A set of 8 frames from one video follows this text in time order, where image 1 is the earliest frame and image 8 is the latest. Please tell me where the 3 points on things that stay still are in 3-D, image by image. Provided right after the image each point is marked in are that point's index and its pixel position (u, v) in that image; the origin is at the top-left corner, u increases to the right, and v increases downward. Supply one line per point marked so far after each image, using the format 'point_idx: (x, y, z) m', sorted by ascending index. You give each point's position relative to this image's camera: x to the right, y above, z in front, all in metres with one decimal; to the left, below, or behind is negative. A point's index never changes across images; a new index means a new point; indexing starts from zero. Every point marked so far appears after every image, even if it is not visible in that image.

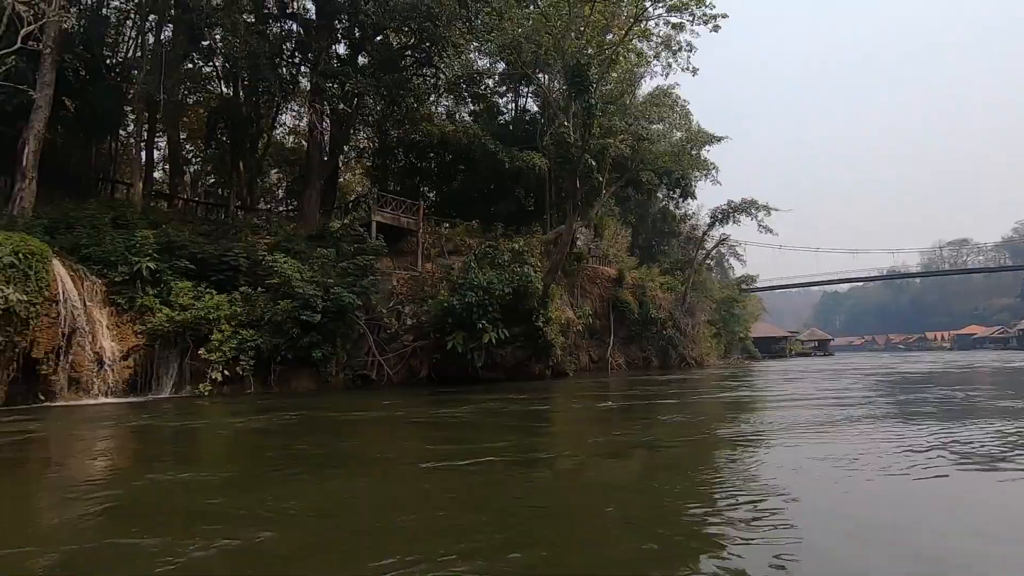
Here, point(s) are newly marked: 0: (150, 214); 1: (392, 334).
0: (-11.1, +2.3, +16.7) m
1: (-3.7, -1.4, +16.4) m
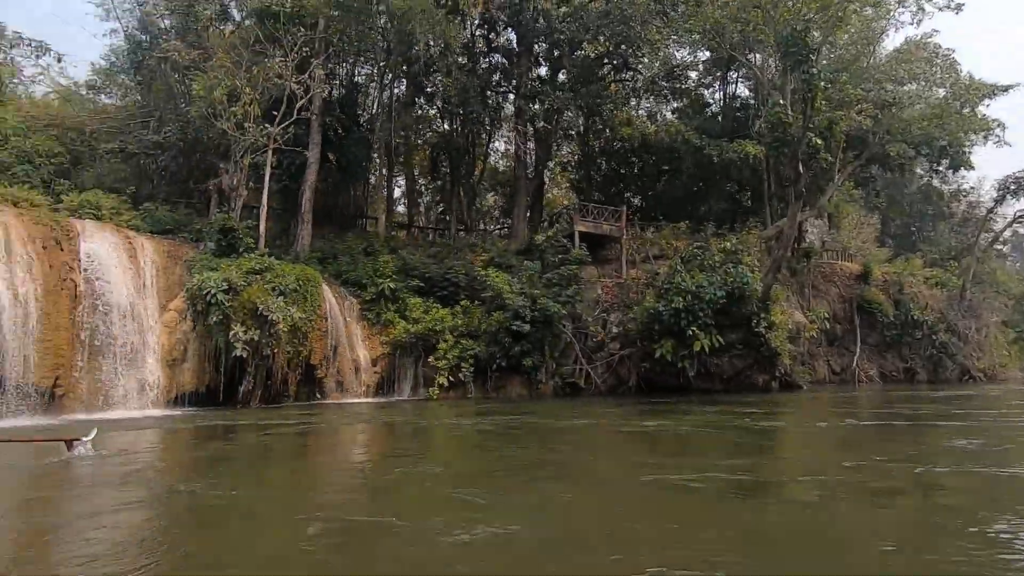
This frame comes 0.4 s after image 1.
0: (-4.3, +1.7, +19.5) m
1: (+2.6, -1.7, +16.4) m
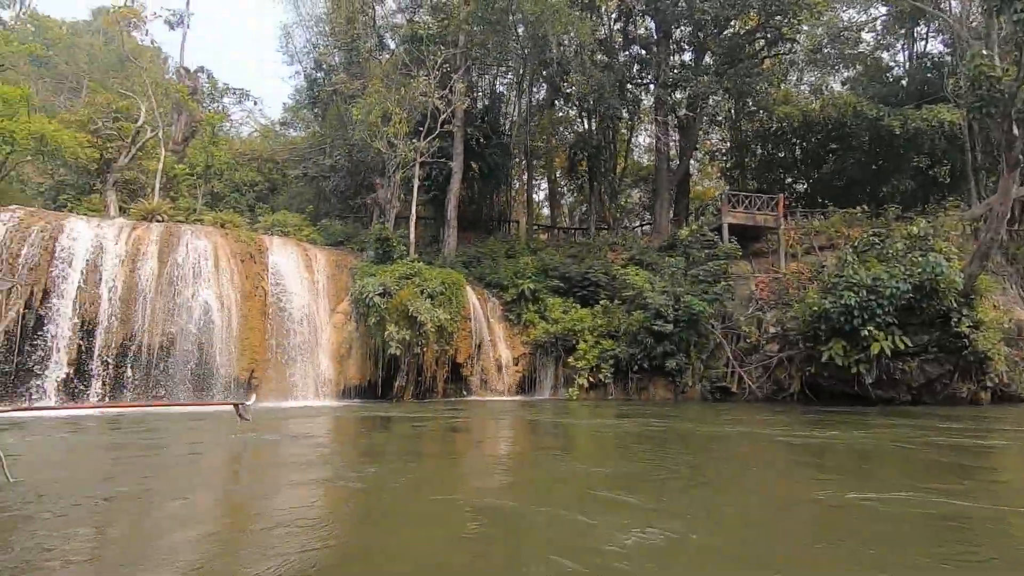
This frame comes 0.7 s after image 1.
0: (+0.8, +1.7, +19.9) m
1: (+6.7, -1.6, +15.0) m
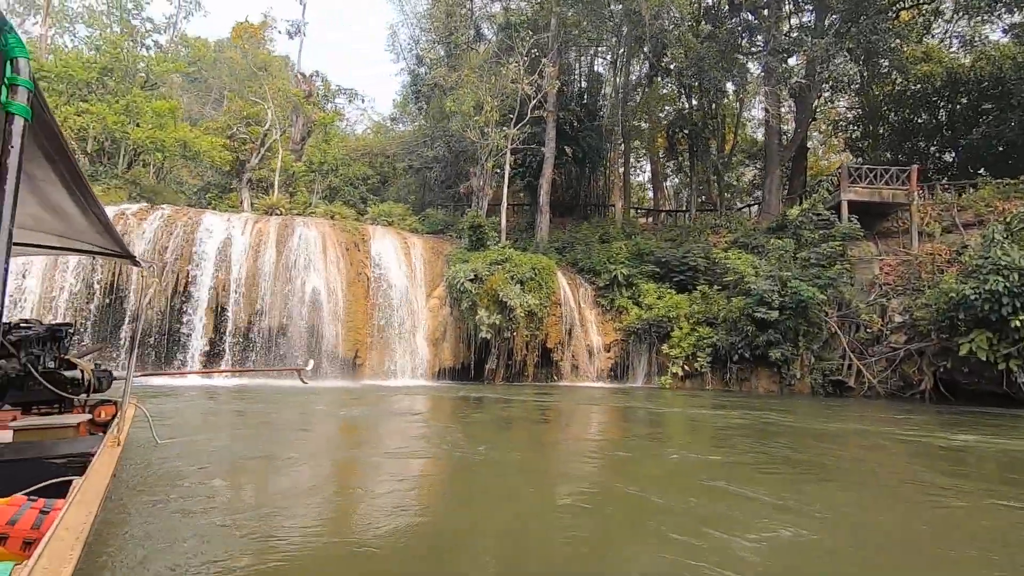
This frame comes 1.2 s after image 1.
0: (+4.2, +2.2, +19.4) m
1: (+9.0, -1.2, +13.5) m
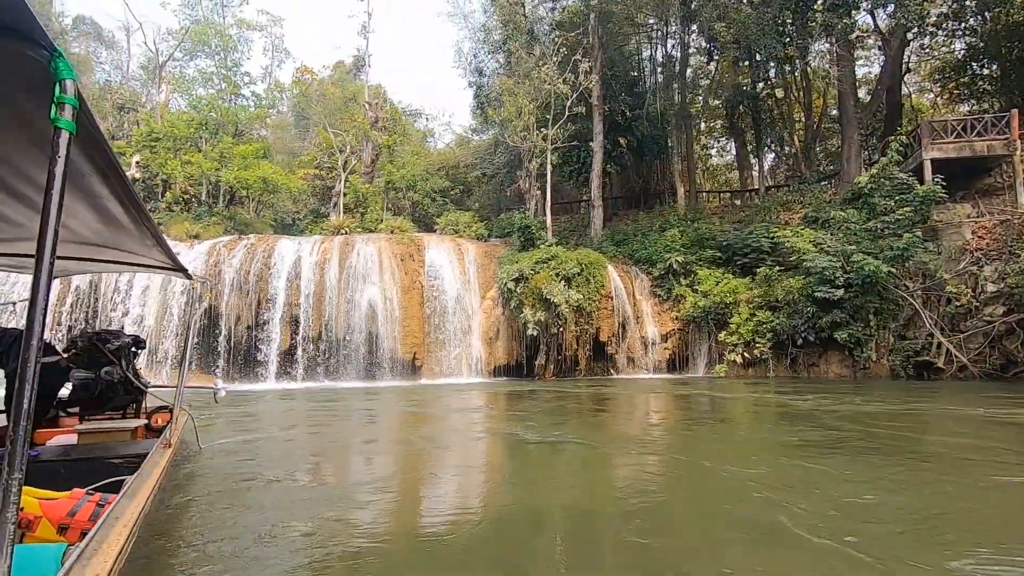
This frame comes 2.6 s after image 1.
0: (+6.3, +2.6, +18.7) m
1: (+10.0, -0.4, +11.9) m
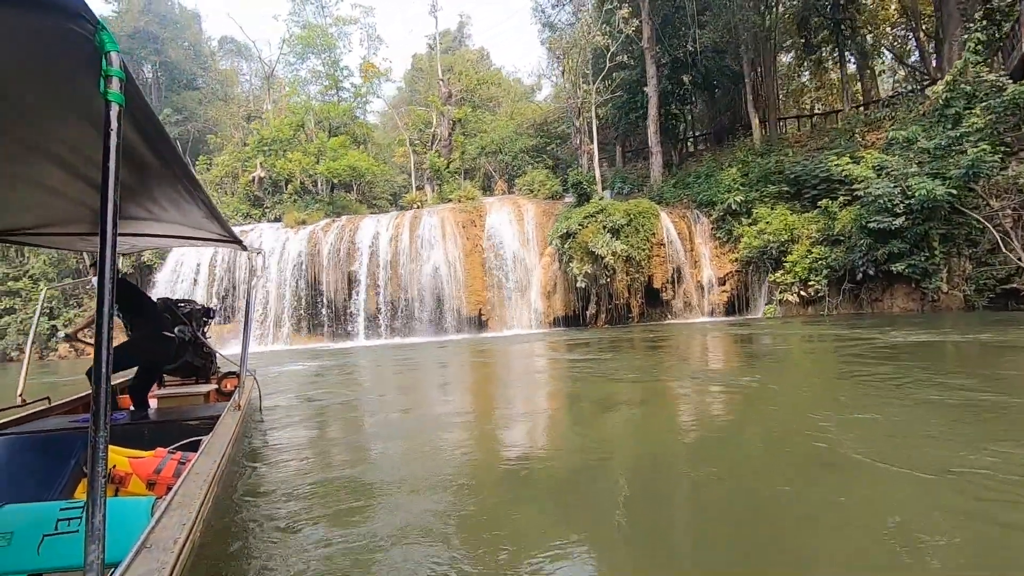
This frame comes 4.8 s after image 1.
0: (+8.4, +4.7, +17.6) m
1: (+10.5, +1.2, +10.3) m
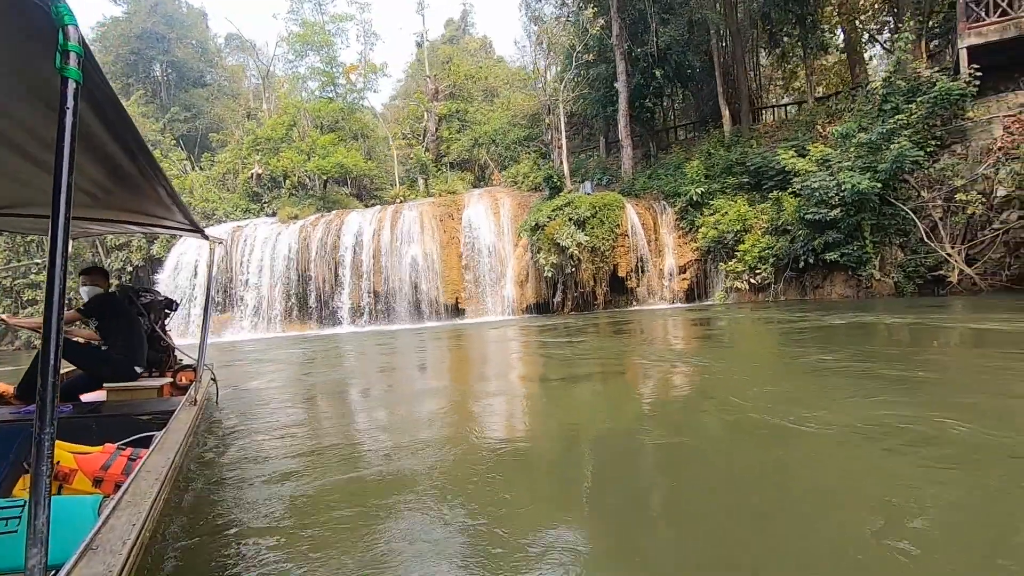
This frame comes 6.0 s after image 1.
0: (+7.6, +5.1, +18.2) m
1: (+9.6, +1.5, +11.0) m
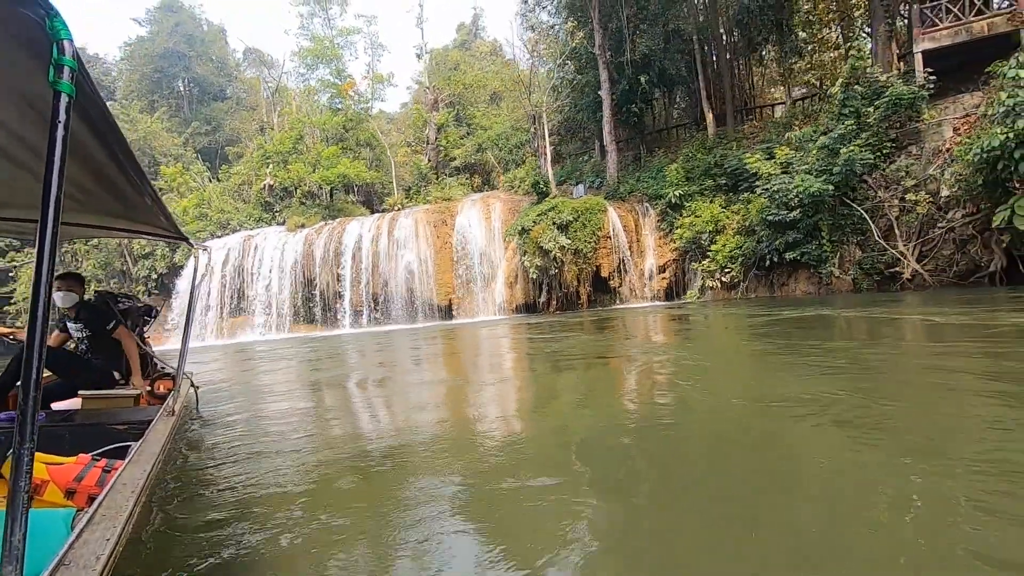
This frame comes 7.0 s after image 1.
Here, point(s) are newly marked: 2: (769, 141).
0: (+7.3, +5.2, +18.8) m
1: (+9.0, +1.6, +11.5) m
2: (+7.7, +4.3, +16.1) m
